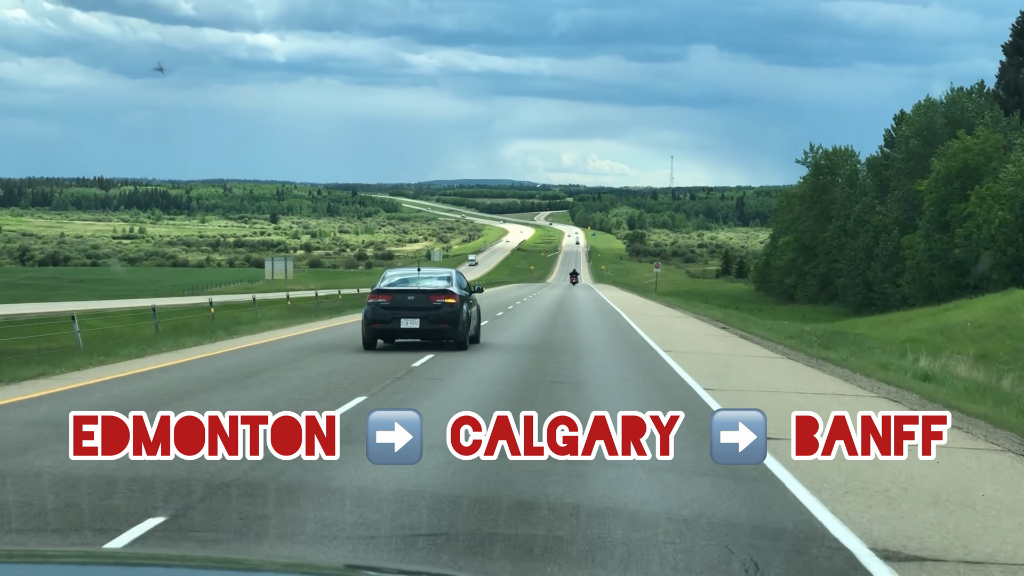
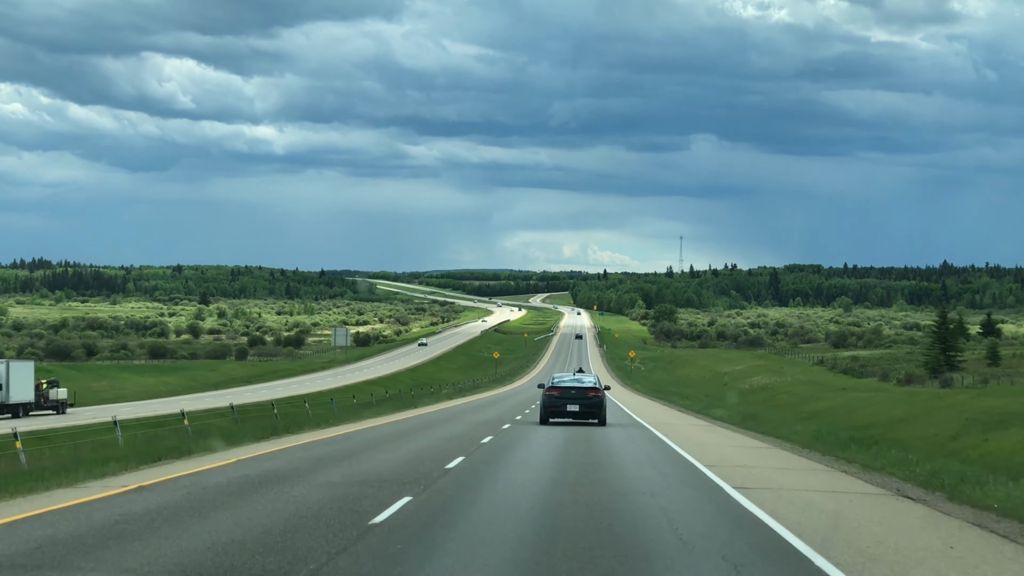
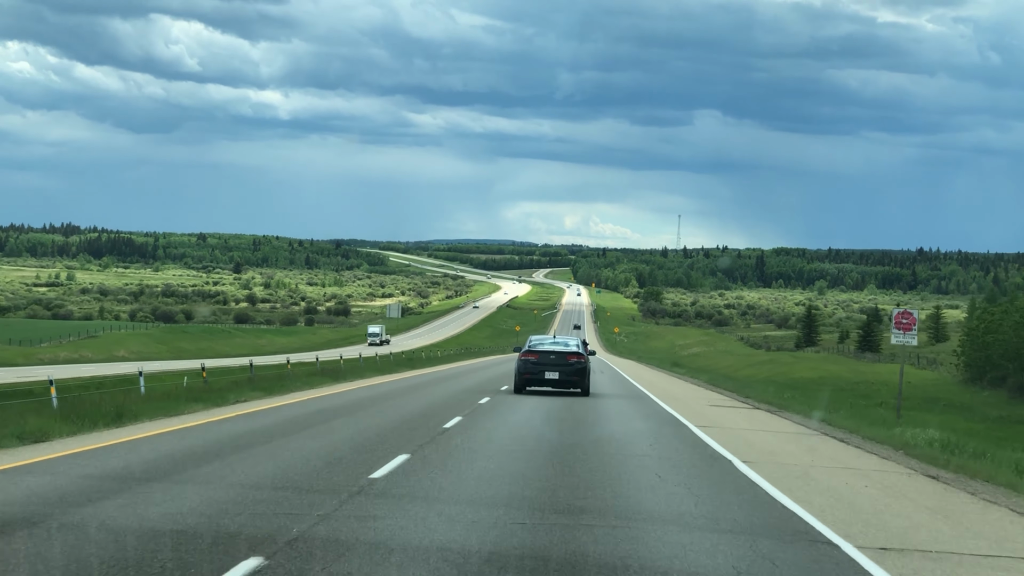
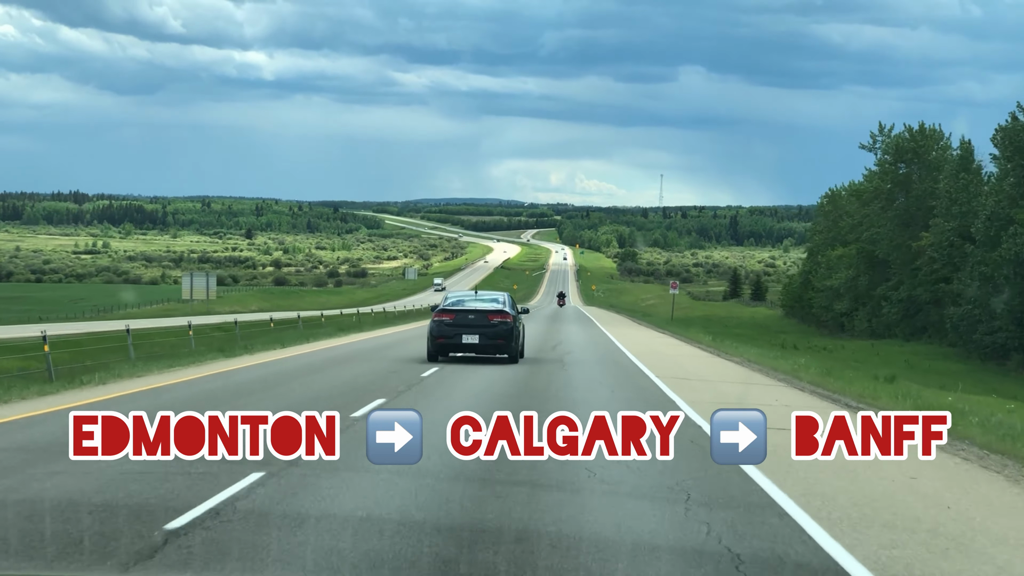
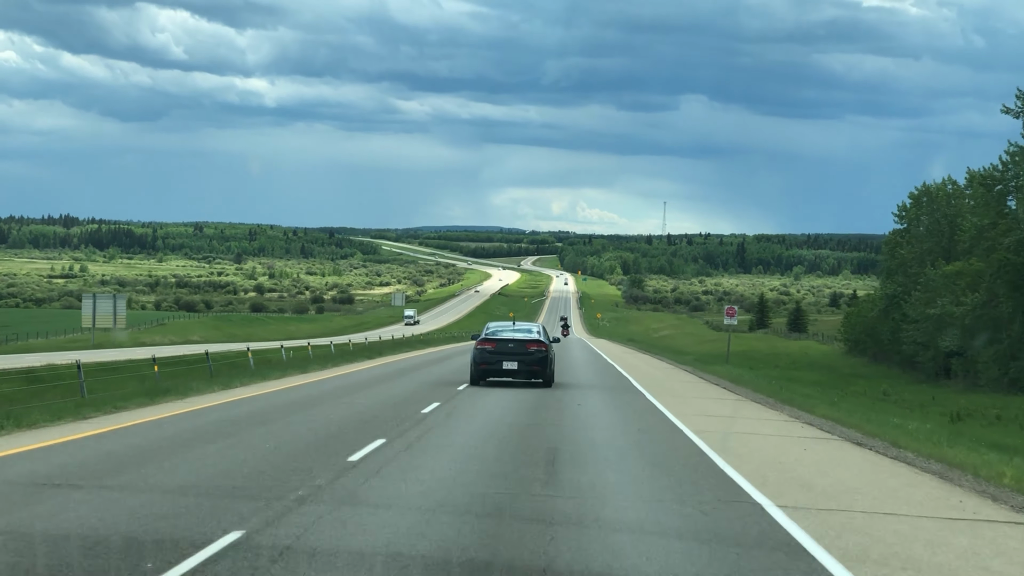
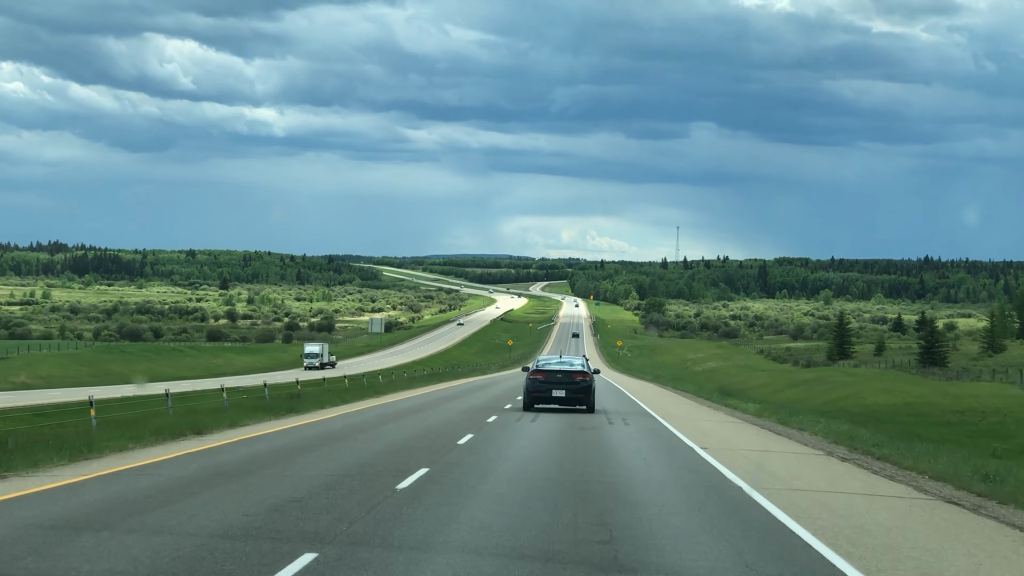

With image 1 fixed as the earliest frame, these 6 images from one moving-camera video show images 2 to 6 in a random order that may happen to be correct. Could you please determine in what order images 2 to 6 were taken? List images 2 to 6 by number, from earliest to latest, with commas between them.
4, 5, 3, 6, 2
